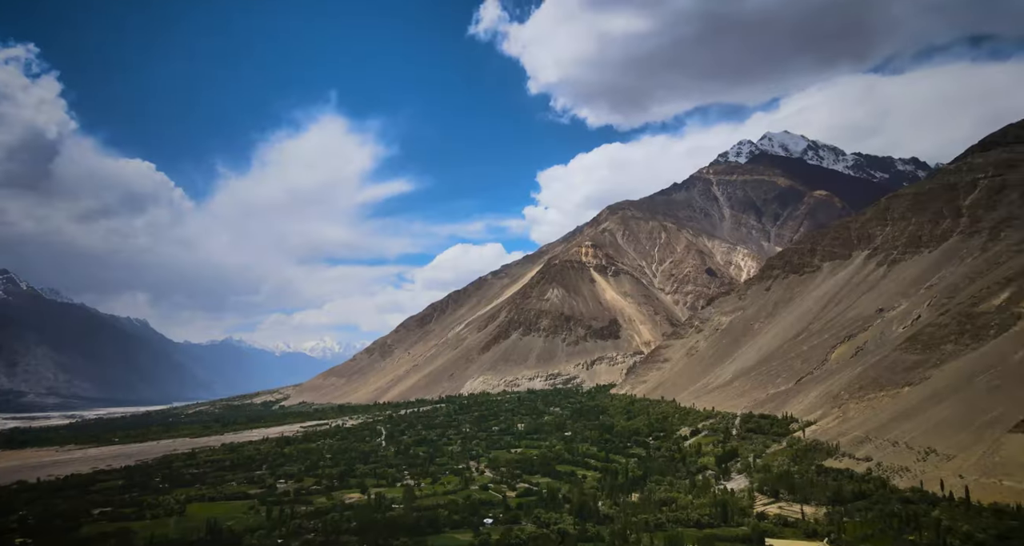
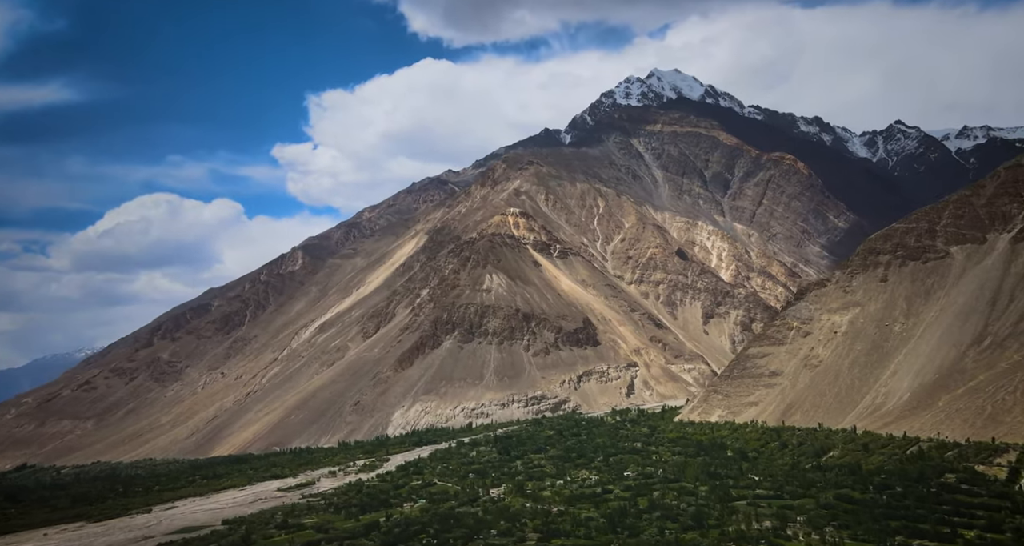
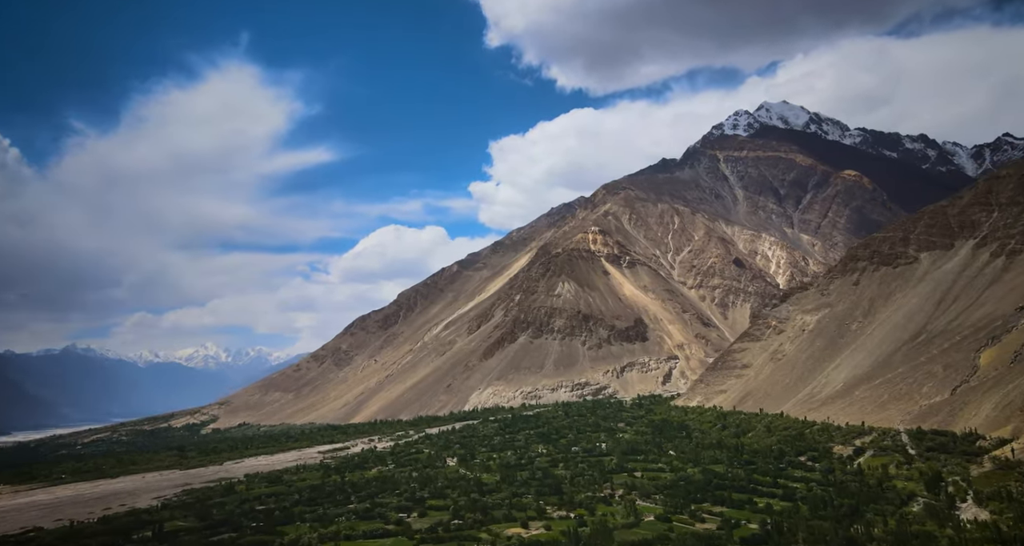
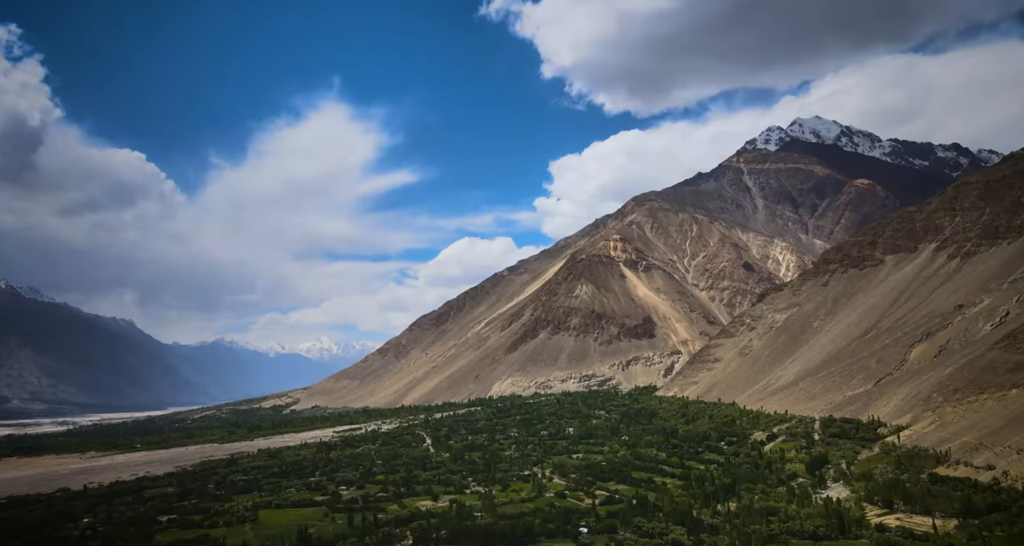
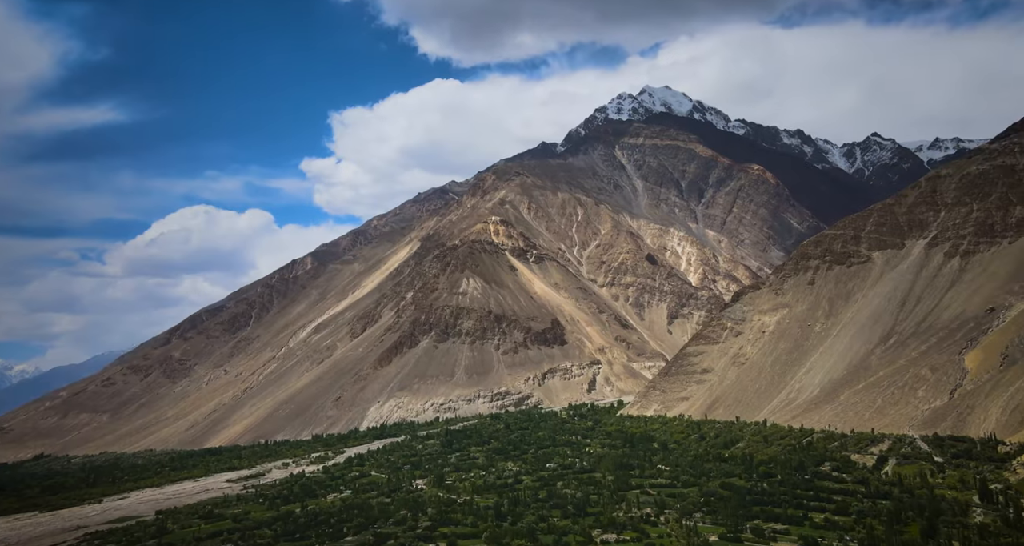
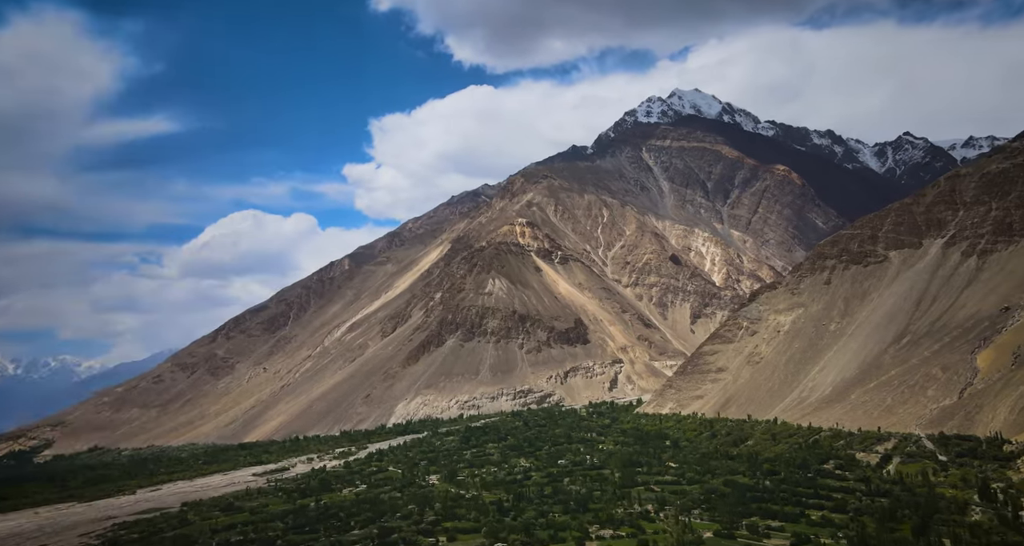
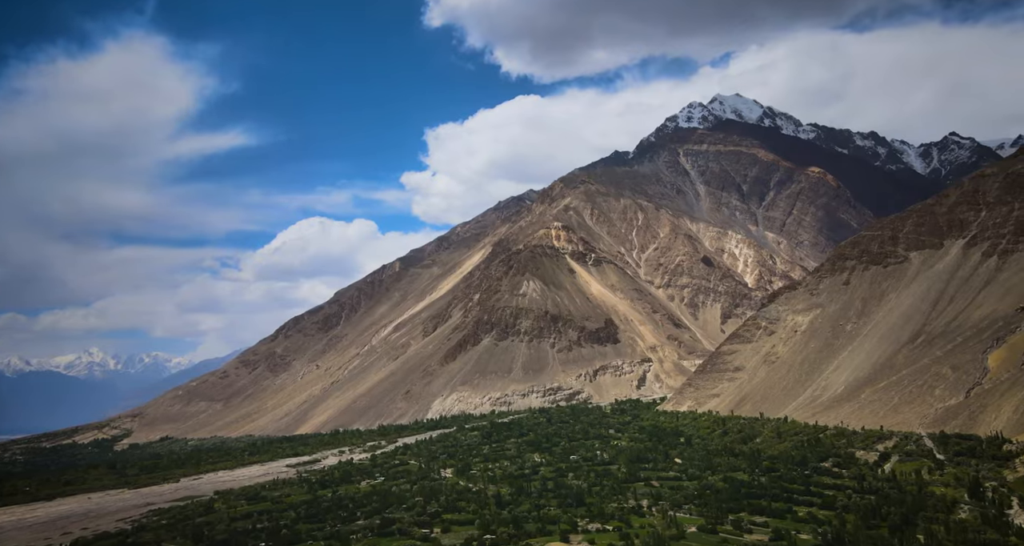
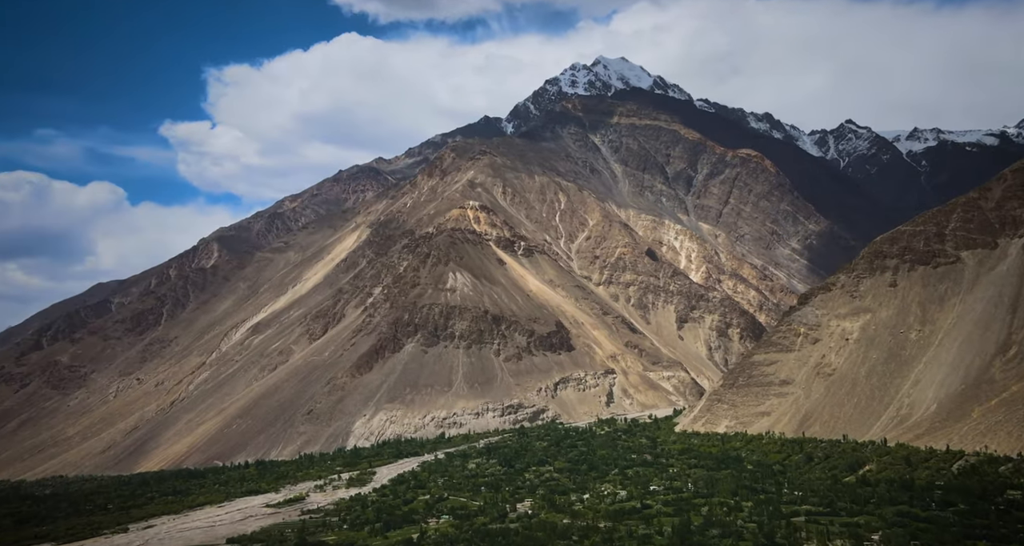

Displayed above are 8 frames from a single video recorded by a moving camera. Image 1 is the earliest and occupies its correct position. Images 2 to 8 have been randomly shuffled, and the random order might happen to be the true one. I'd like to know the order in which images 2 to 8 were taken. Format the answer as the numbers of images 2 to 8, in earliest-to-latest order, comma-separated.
4, 3, 7, 6, 5, 2, 8
